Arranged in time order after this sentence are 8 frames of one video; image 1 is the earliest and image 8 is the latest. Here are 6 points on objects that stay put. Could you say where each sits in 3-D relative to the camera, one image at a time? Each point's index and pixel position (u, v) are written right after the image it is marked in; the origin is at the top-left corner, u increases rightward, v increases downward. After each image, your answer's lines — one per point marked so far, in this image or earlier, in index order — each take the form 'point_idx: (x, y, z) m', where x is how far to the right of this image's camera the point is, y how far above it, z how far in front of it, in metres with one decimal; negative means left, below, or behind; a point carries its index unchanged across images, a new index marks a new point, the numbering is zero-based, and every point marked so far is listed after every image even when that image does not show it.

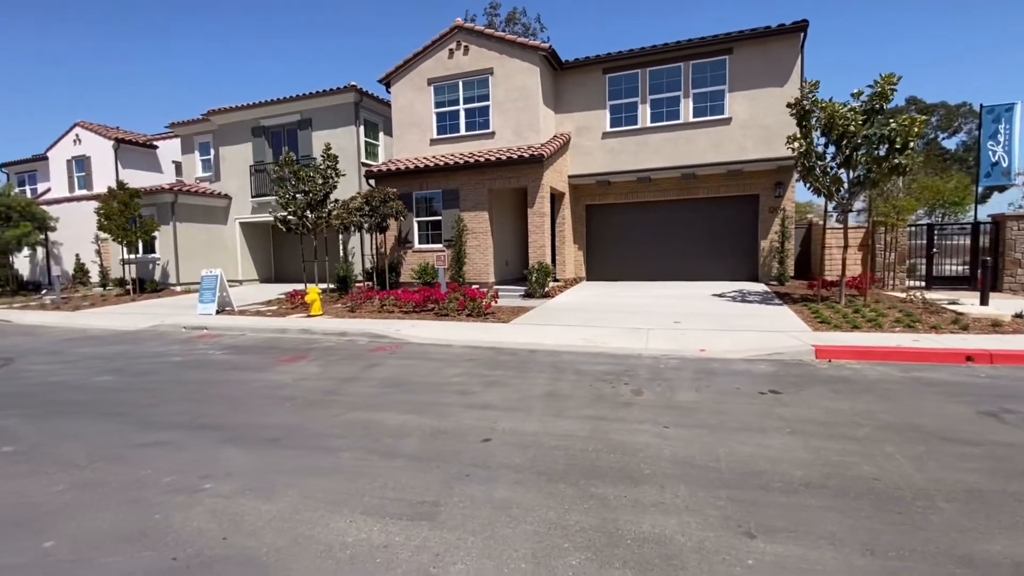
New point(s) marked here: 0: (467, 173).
0: (-1.5, +3.6, +14.8) m
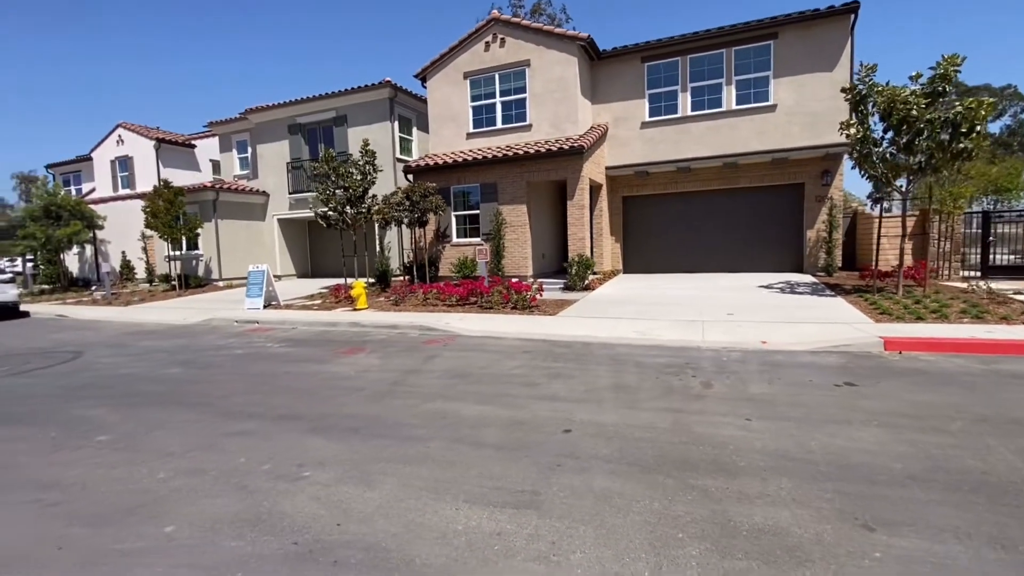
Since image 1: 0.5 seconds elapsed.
0: (-0.3, +3.8, +14.8) m
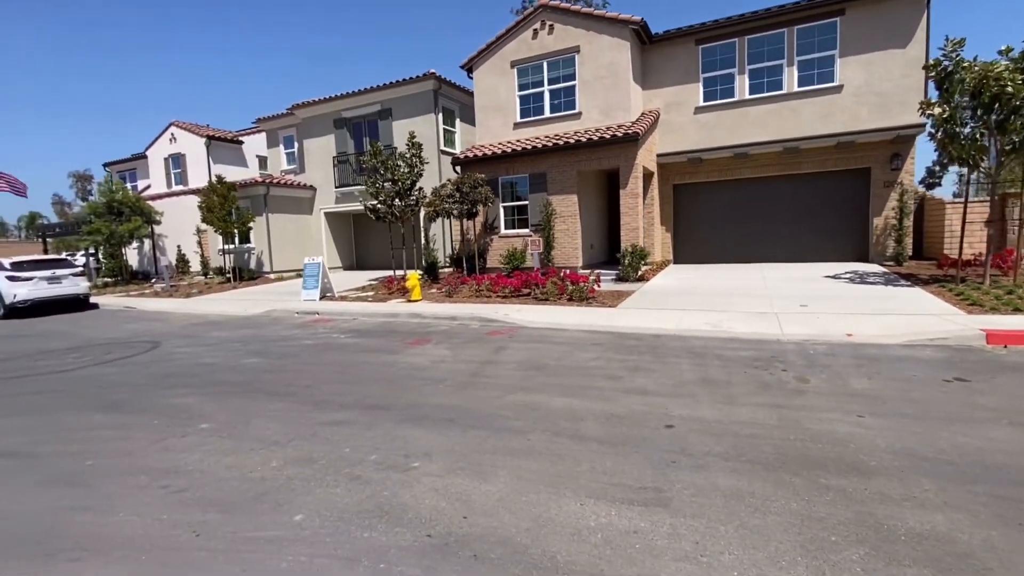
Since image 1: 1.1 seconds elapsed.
0: (+1.3, +4.1, +14.6) m
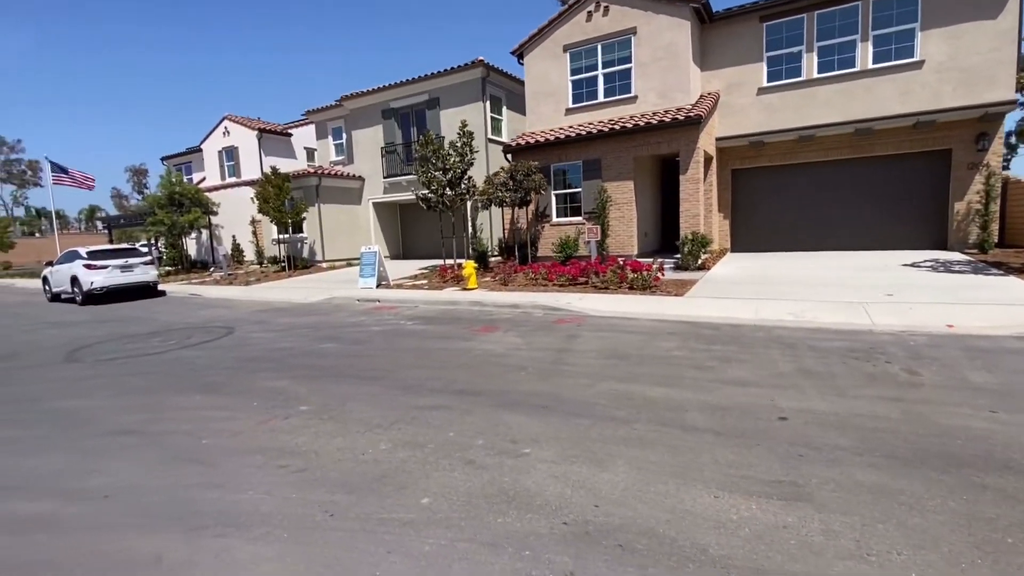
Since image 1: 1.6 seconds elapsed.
0: (+2.9, +4.4, +14.3) m
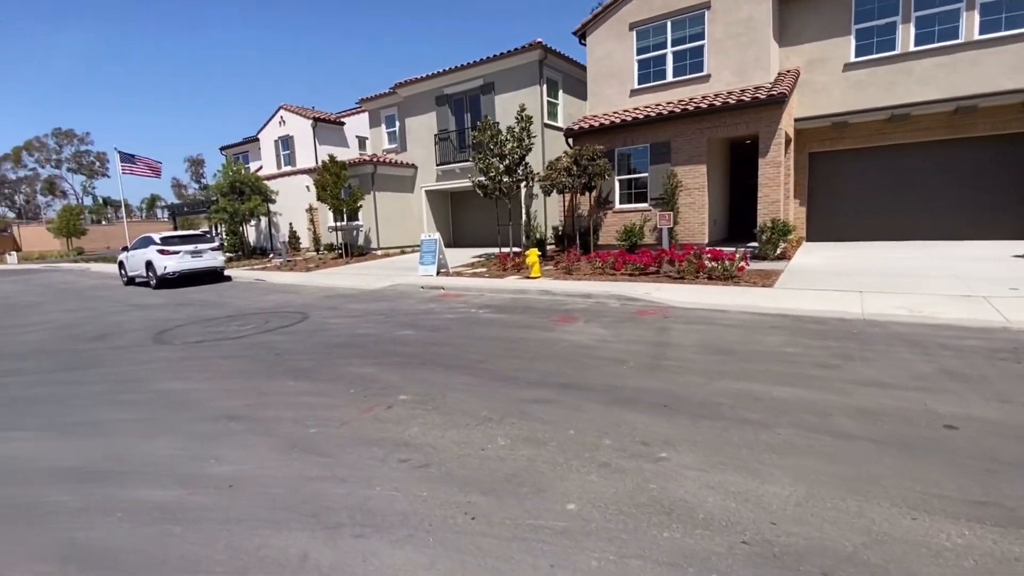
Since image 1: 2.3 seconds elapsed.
0: (+4.8, +4.7, +13.5) m
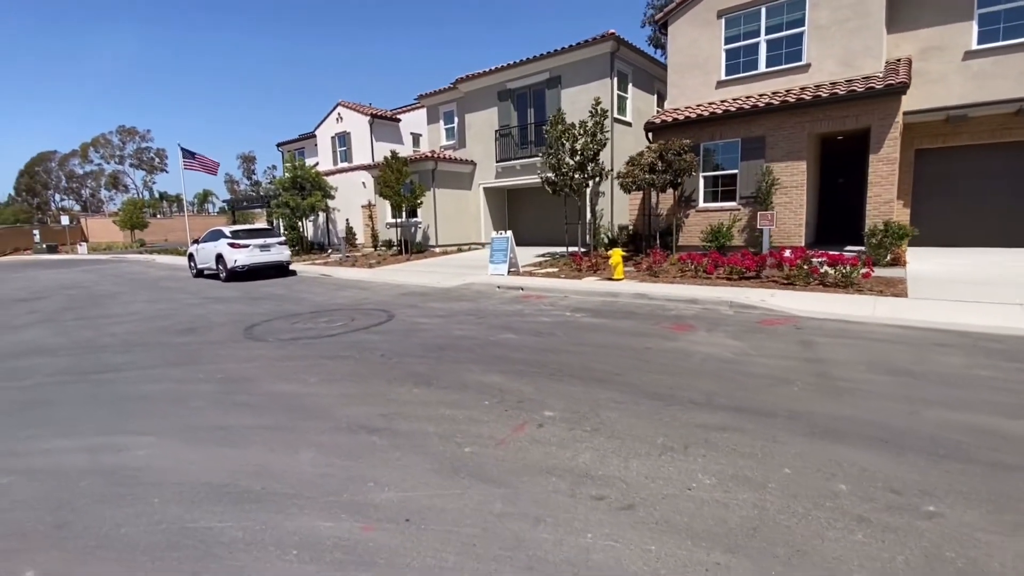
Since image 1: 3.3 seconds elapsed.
0: (+7.0, +4.5, +12.5) m
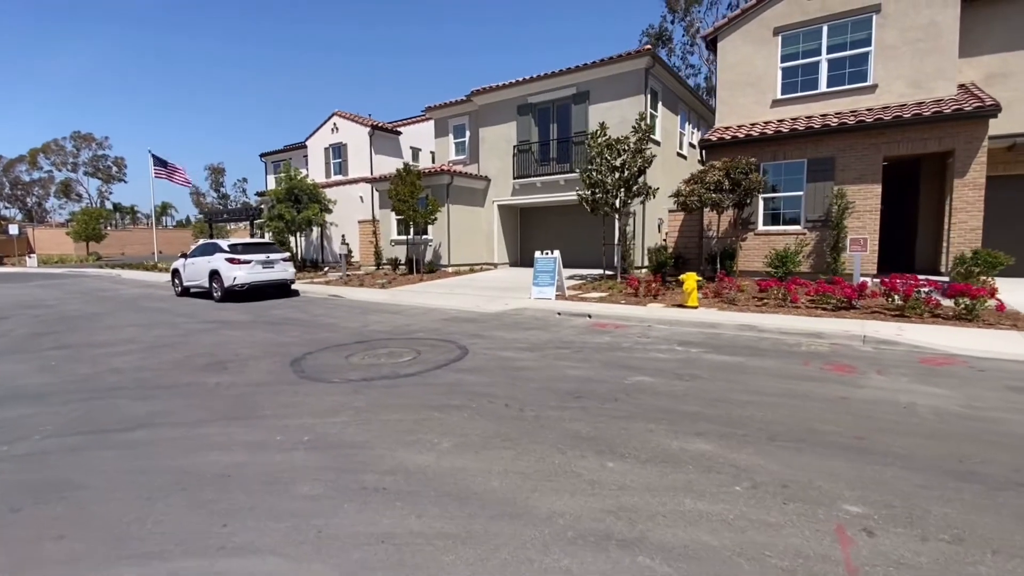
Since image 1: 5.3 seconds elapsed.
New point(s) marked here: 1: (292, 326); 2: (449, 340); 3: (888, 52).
0: (+8.4, +3.8, +11.9) m
1: (-4.8, -0.8, +10.5) m
2: (-1.1, -0.9, +8.6) m
3: (+9.6, +6.1, +12.3) m
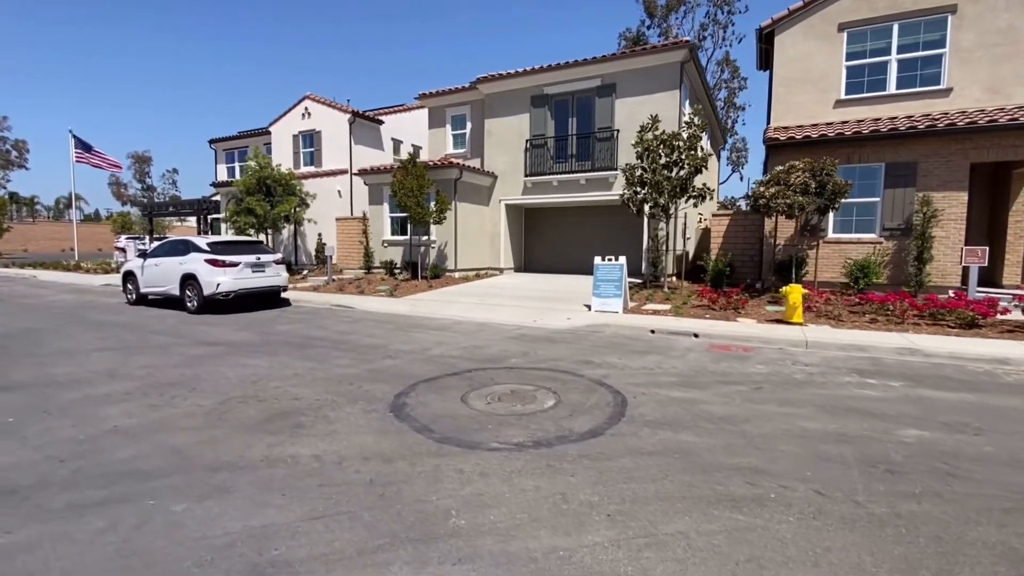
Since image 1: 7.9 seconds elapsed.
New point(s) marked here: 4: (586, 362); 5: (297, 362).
0: (+9.9, +3.5, +11.2) m
1: (-3.1, -1.0, +8.1) m
2: (+0.8, -1.2, +6.7) m
3: (+11.0, +5.7, +11.7) m
4: (+1.1, -1.1, +7.2) m
5: (-3.2, -1.1, +7.3) m
